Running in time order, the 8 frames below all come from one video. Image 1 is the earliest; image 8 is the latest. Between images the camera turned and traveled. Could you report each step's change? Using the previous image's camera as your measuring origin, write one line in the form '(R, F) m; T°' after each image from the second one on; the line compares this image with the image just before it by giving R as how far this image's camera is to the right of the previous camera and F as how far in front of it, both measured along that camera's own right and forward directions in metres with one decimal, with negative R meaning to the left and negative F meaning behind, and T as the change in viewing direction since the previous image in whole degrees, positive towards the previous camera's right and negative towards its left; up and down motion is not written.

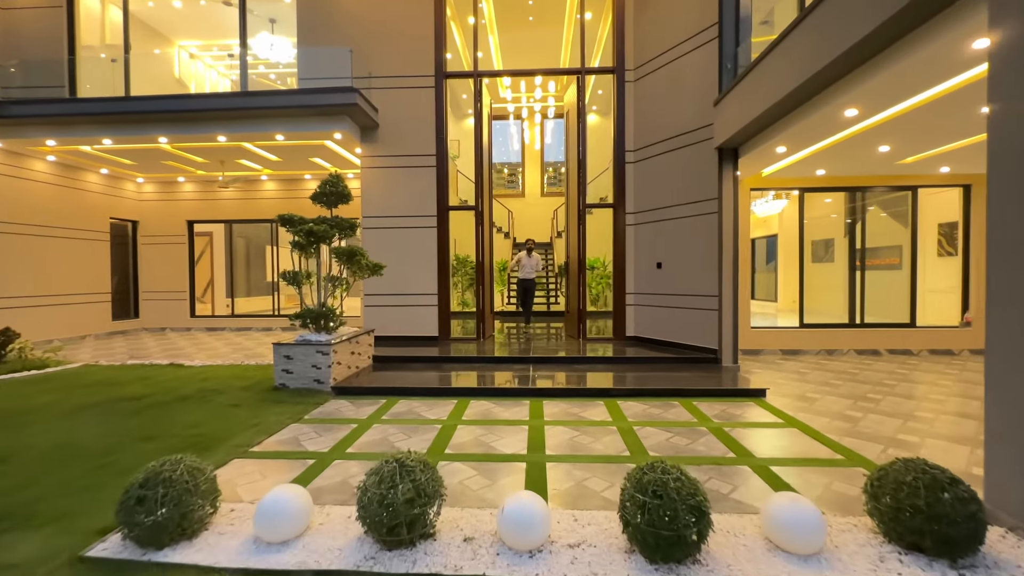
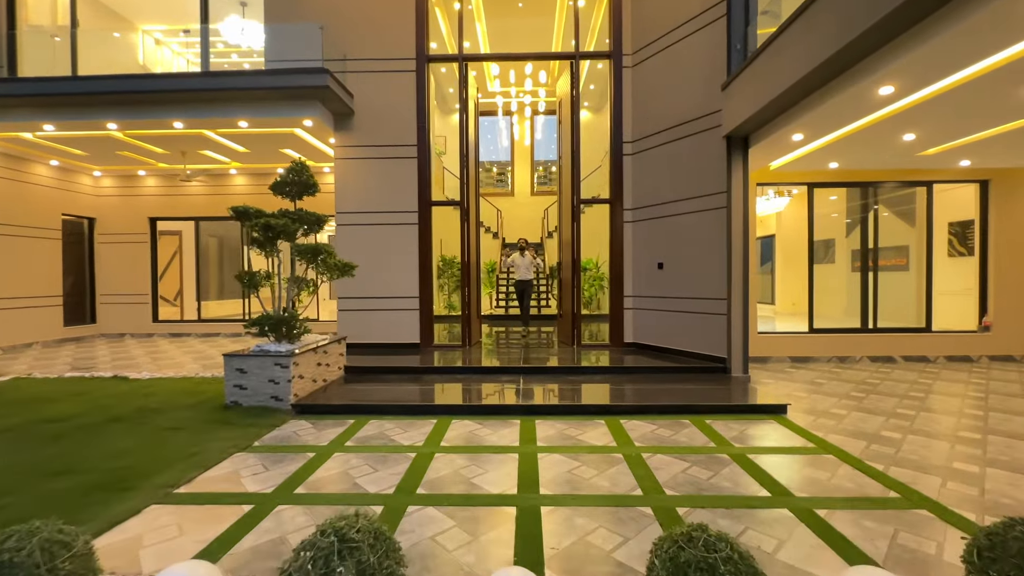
(0.0, +0.6) m; +1°
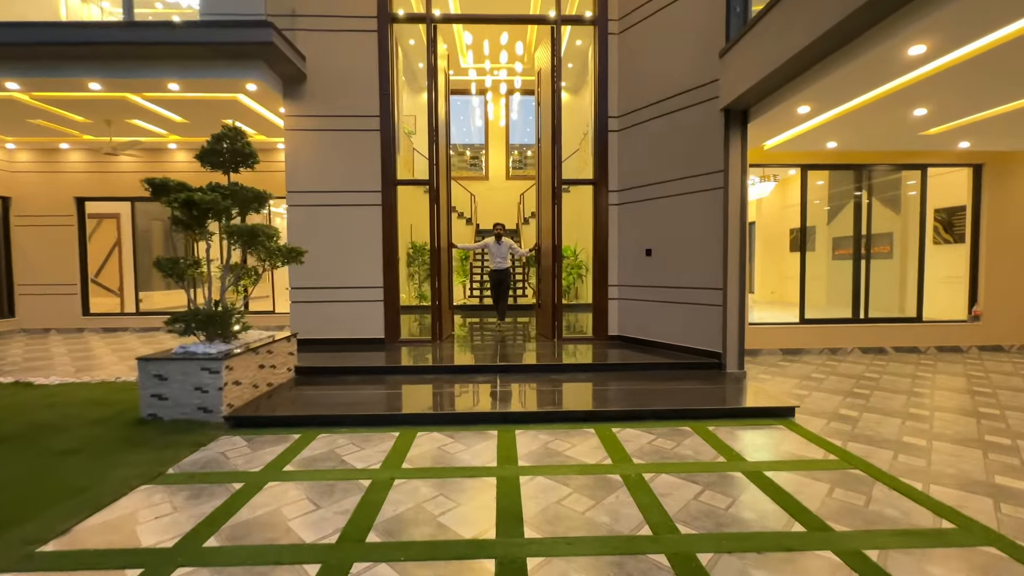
(0.0, +0.6) m; +3°
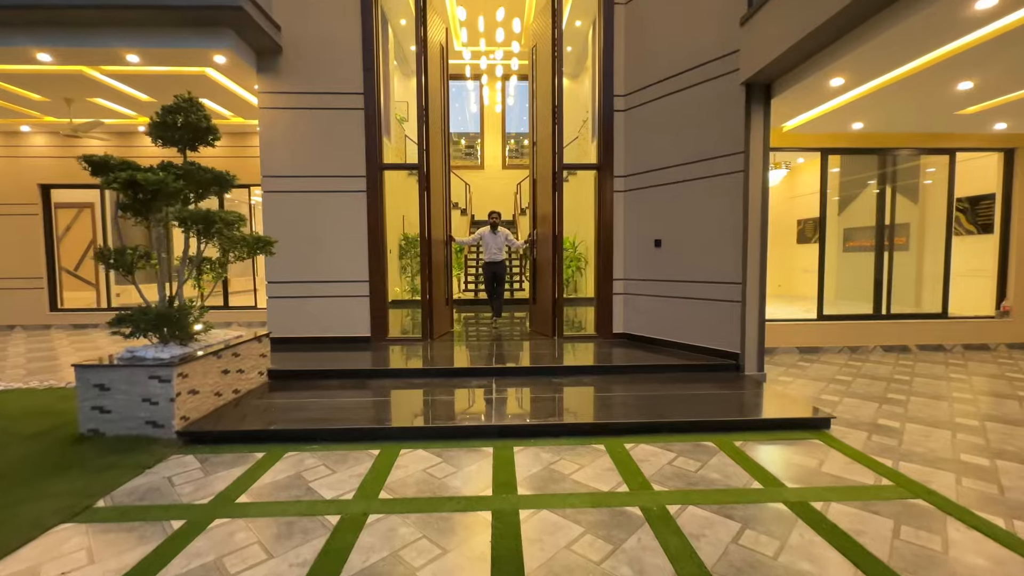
(0.0, +0.5) m; 0°
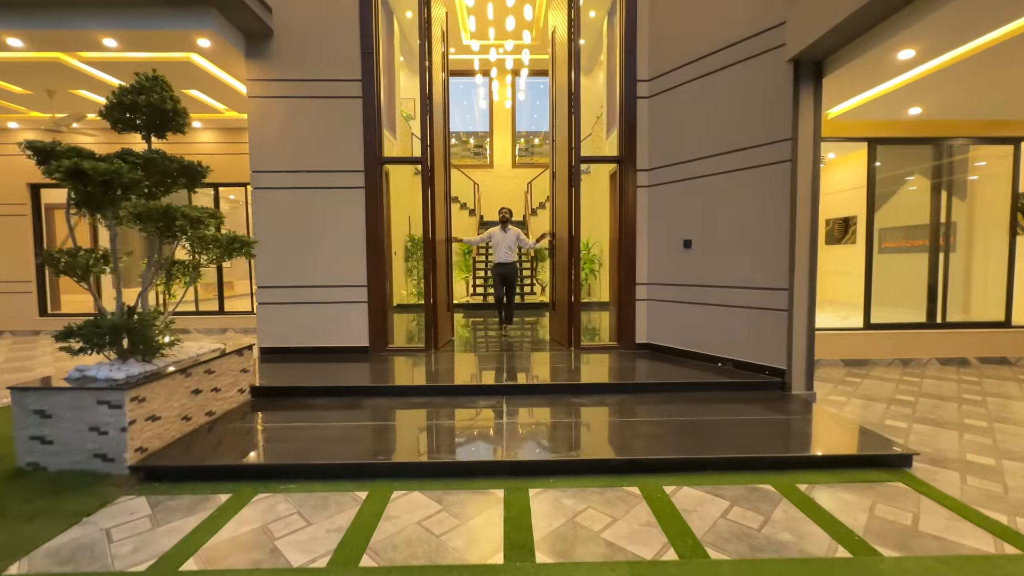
(0.0, +0.5) m; -1°
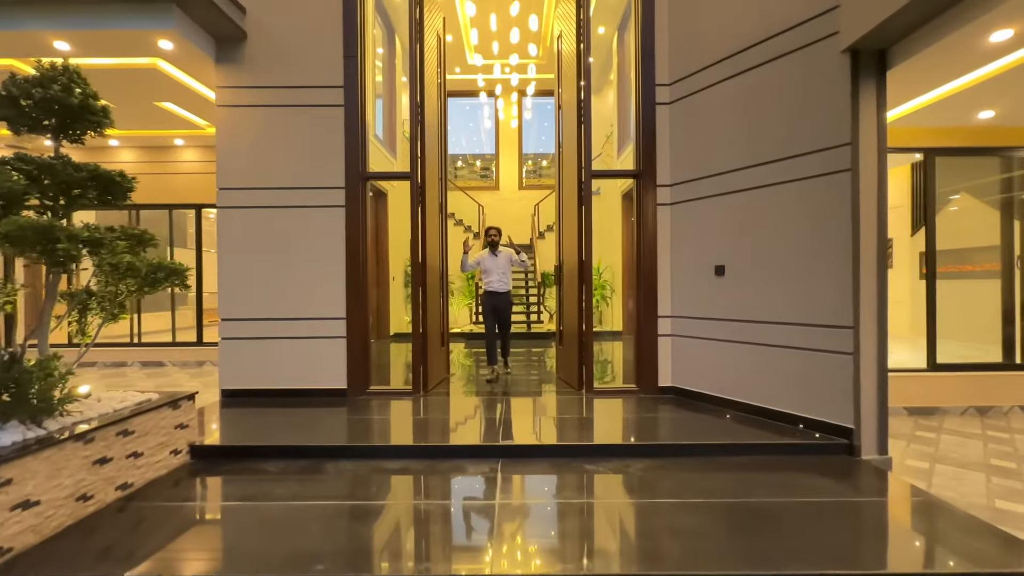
(+0.1, +0.7) m; -1°
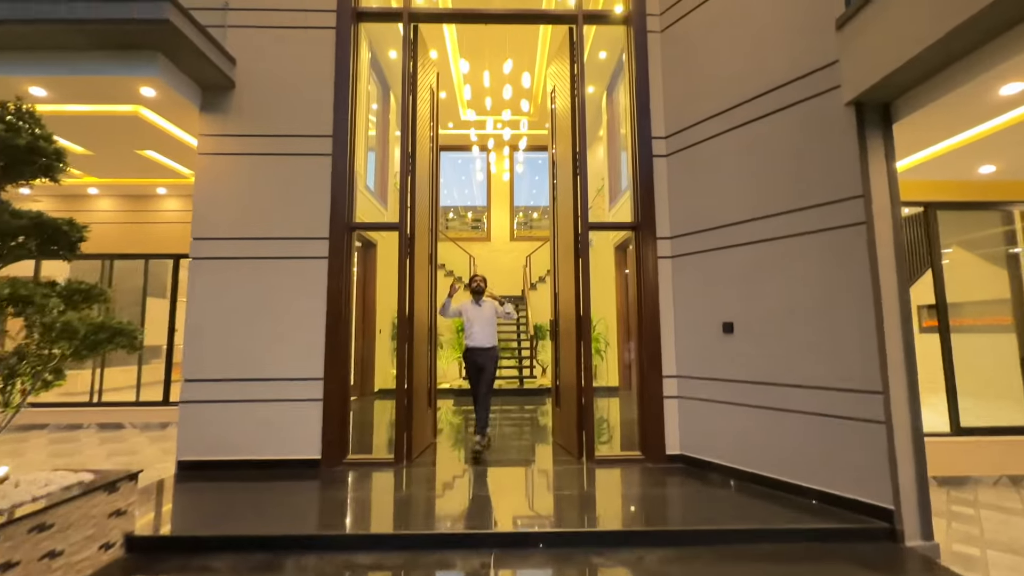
(0.0, +0.3) m; +1°
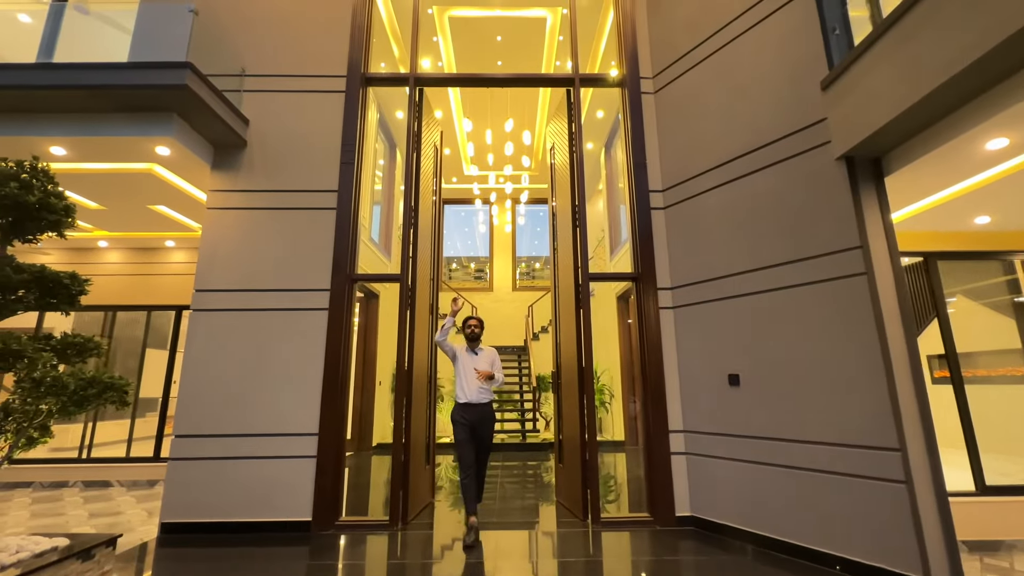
(0.0, 0.0) m; 0°
